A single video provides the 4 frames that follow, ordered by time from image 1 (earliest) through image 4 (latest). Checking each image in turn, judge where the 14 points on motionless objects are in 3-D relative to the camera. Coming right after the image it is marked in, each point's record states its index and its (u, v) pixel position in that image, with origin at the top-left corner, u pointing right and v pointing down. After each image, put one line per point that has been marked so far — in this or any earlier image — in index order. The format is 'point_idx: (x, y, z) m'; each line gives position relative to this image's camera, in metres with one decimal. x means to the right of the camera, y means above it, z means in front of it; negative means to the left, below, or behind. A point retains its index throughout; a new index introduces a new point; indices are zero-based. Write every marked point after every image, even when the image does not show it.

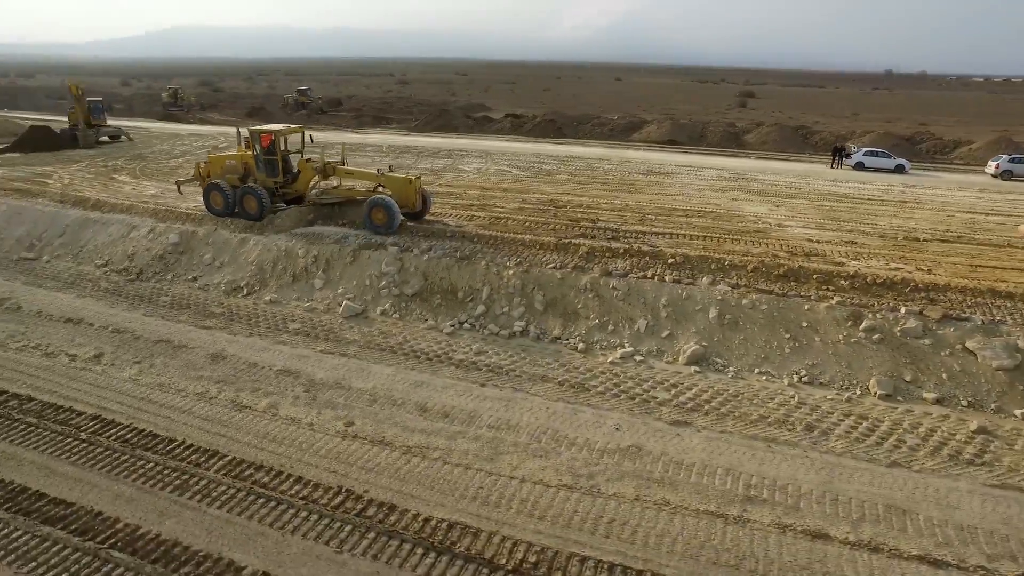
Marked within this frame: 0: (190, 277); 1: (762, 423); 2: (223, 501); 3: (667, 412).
0: (-5.1, +0.2, +9.5) m
1: (+2.6, -1.4, +6.2) m
2: (-2.4, -1.8, +5.0) m
3: (+1.6, -1.3, +6.3) m
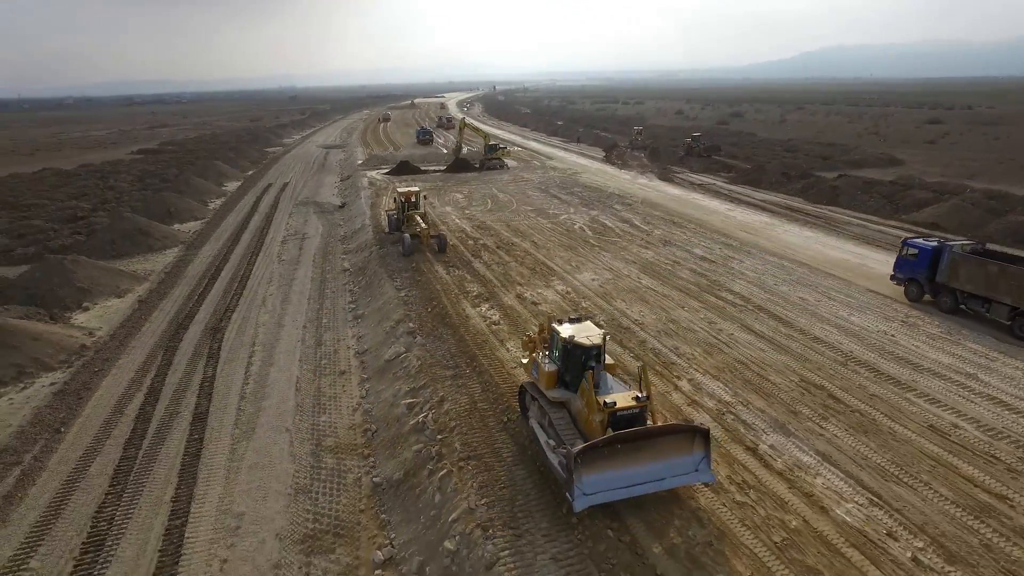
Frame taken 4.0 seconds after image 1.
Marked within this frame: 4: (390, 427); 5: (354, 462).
0: (-6.1, +1.7, +22.3) m
1: (-4.7, -1.2, +14.5) m
2: (-8.6, -0.2, +17.7) m
3: (-5.1, -0.9, +15.3) m
4: (-2.1, -2.4, +10.2) m
5: (-2.6, -2.8, +9.7) m
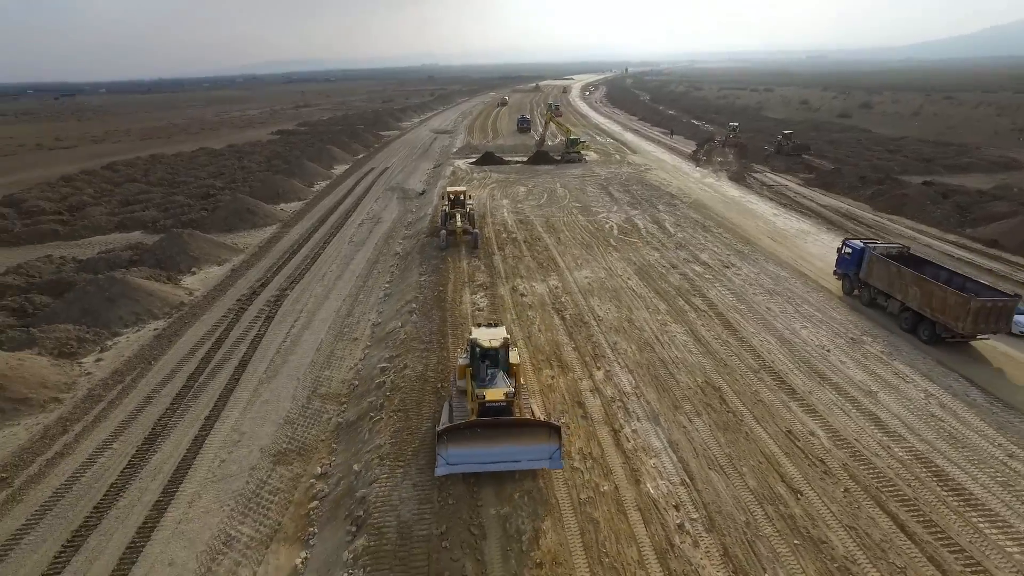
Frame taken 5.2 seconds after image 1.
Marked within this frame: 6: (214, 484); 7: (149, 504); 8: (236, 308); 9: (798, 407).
0: (-4.5, +2.5, +25.7) m
1: (-4.9, -0.7, +17.9) m
2: (-7.9, +0.7, +21.8) m
3: (-5.1, -0.3, +18.7) m
4: (-3.3, -2.1, +13.2) m
5: (-3.9, -2.5, +12.8) m
6: (-5.3, -3.5, +10.7) m
7: (-6.3, -3.7, +10.3) m
8: (-8.5, -0.7, +18.4) m
9: (+5.3, -2.2, +11.1) m
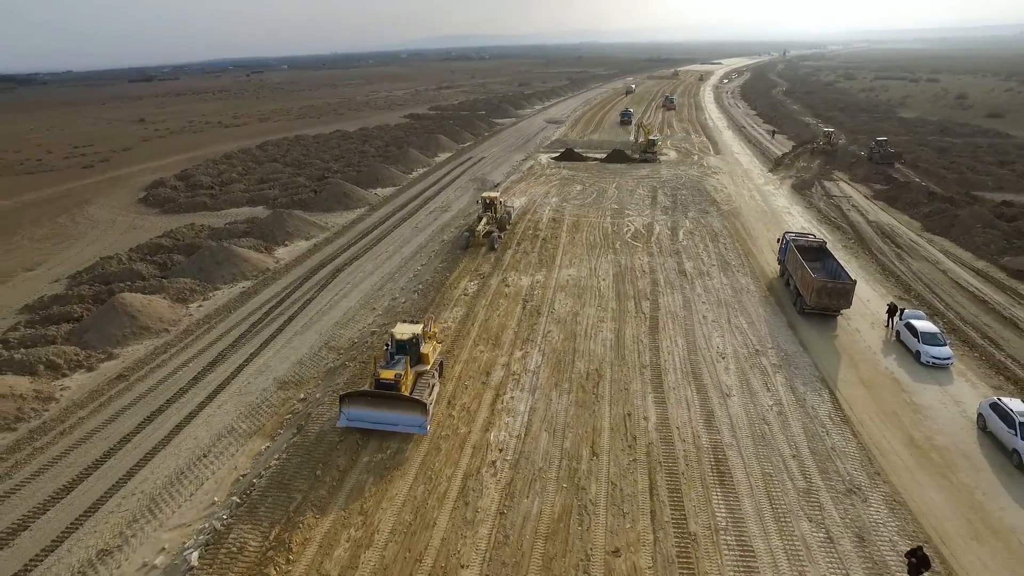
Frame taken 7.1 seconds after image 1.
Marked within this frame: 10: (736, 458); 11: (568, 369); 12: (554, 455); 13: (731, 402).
0: (-2.5, +3.4, +30.0) m
1: (-4.9, +0.1, +22.5) m
2: (-6.8, +1.8, +27.0) m
3: (-4.9, +0.5, +23.4) m
4: (-4.5, -1.6, +17.7) m
5: (-5.3, -2.0, +17.5) m
6: (-7.3, -2.9, +15.8) m
7: (-8.3, -3.0, +15.7) m
8: (-8.3, +0.4, +23.9) m
9: (+3.3, -2.5, +13.7) m
10: (+4.4, -3.3, +11.8) m
11: (+1.5, -2.1, +14.9) m
12: (+0.9, -3.3, +11.9) m
13: (+5.0, -2.6, +13.5) m
